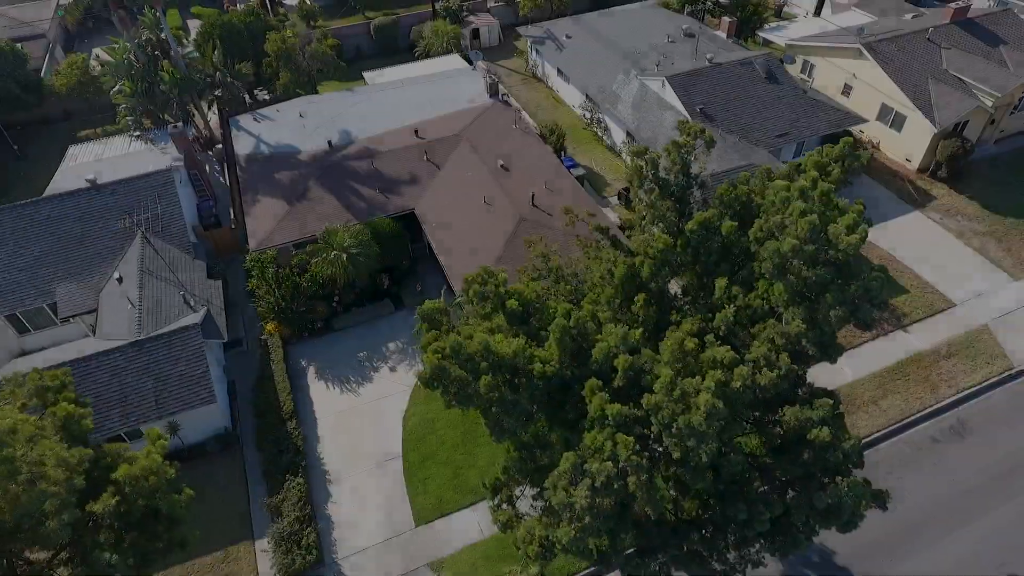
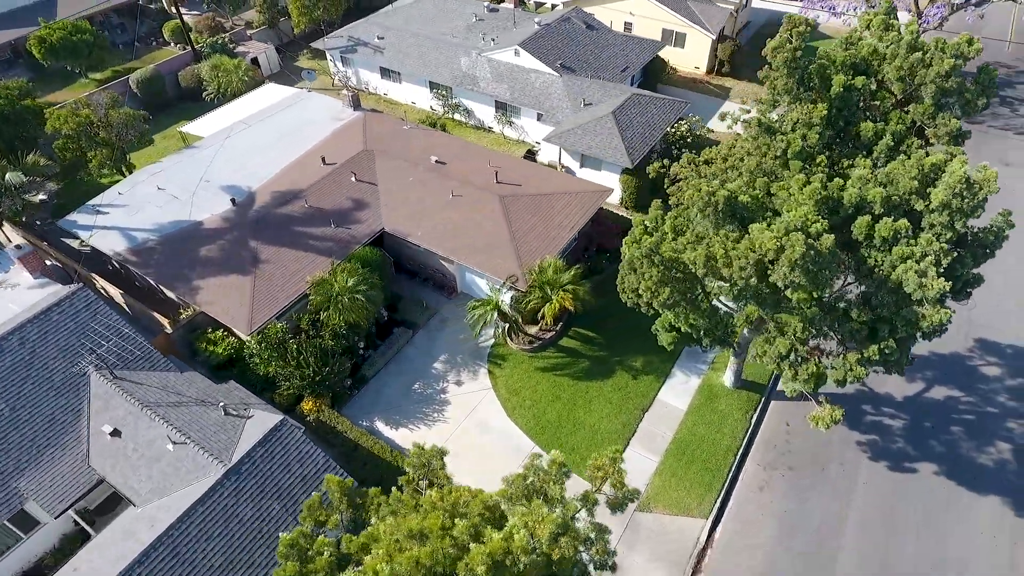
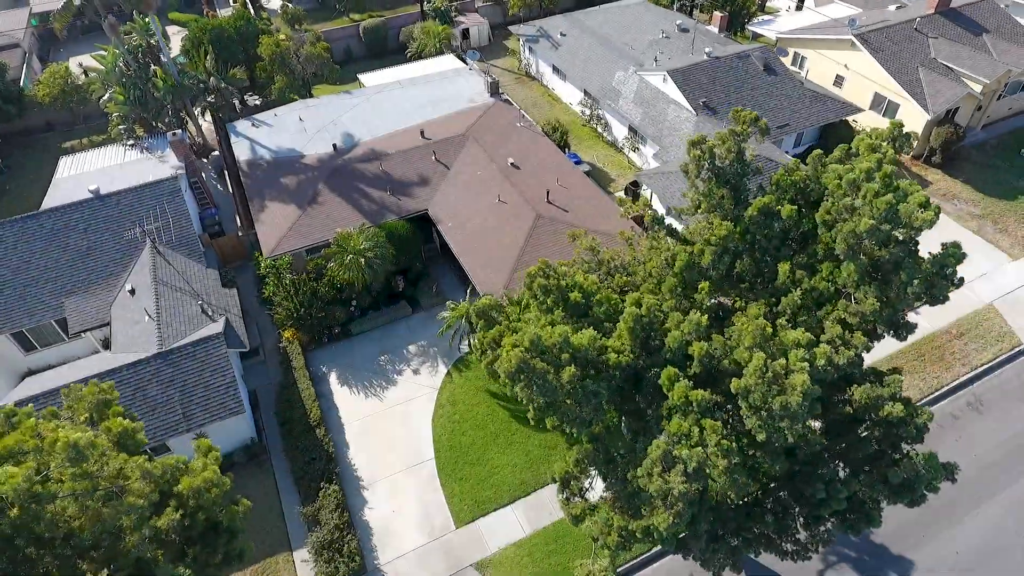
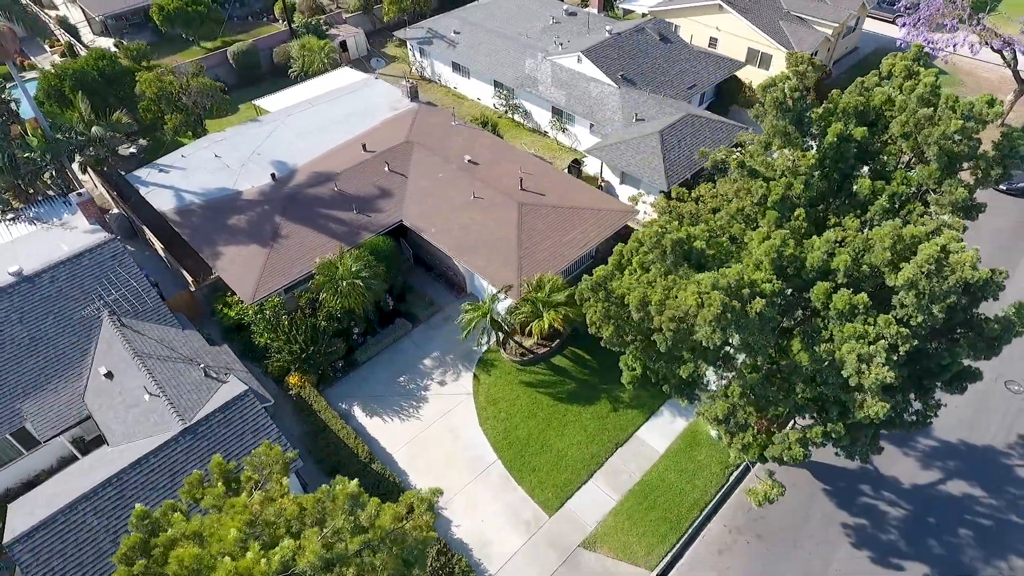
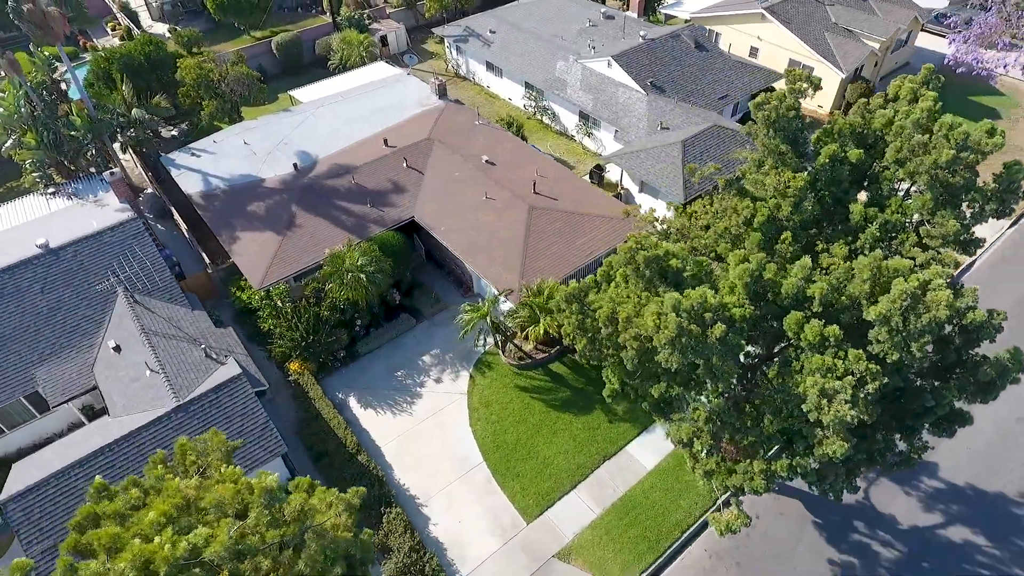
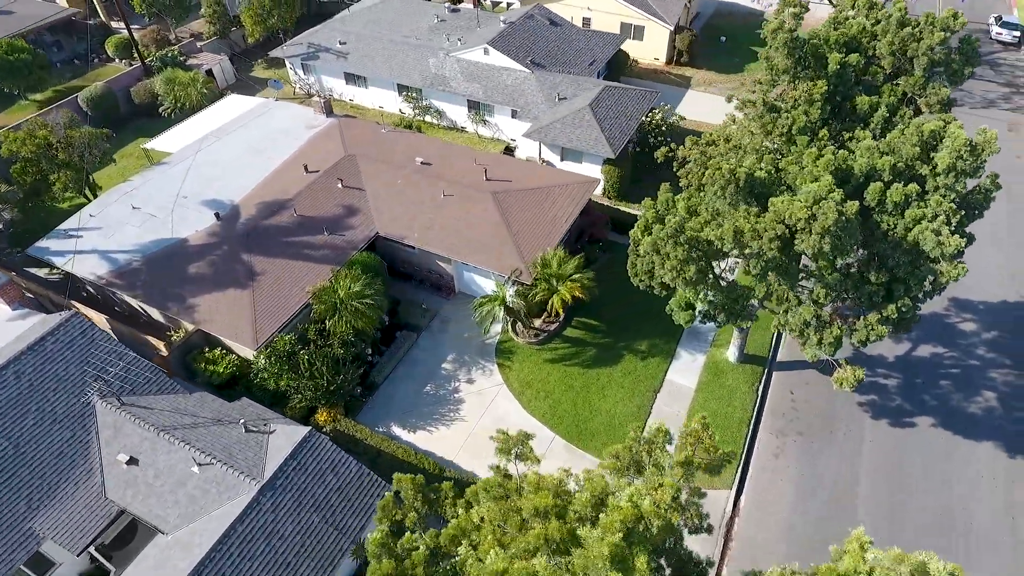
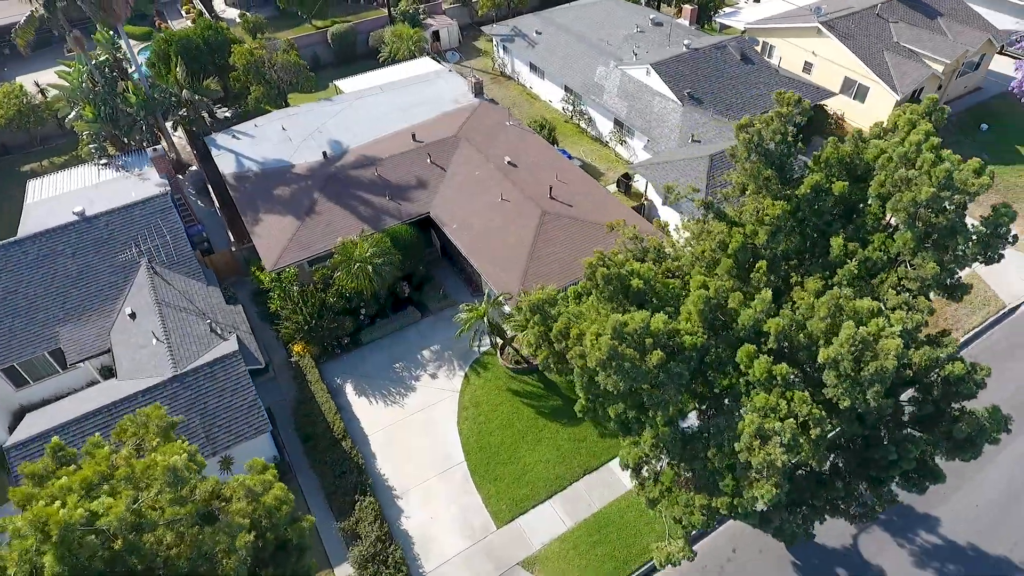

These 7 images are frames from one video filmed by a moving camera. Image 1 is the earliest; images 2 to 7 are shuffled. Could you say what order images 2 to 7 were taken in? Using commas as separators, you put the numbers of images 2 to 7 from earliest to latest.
3, 7, 5, 4, 2, 6
